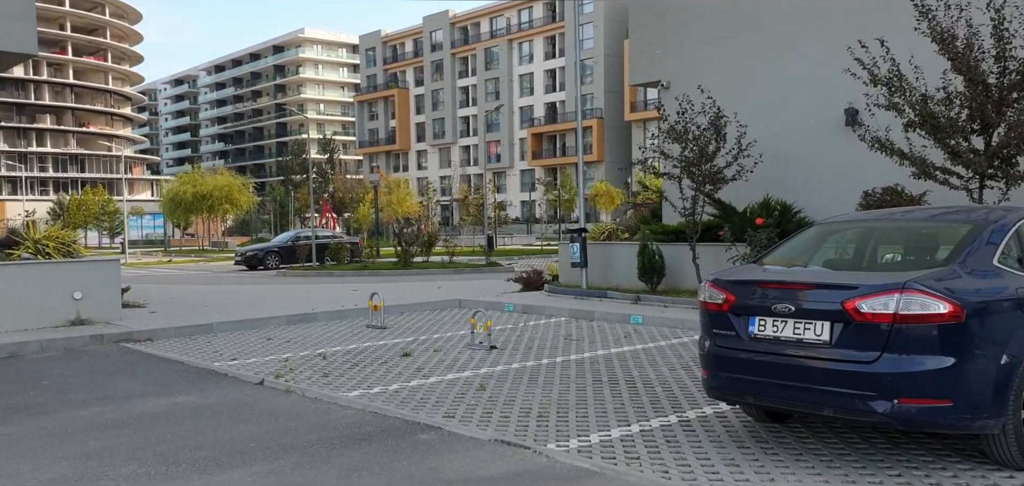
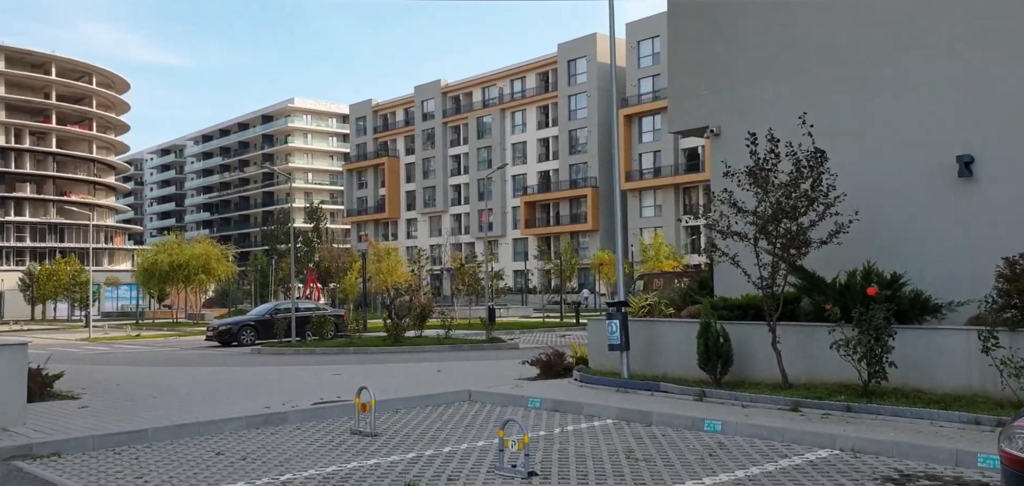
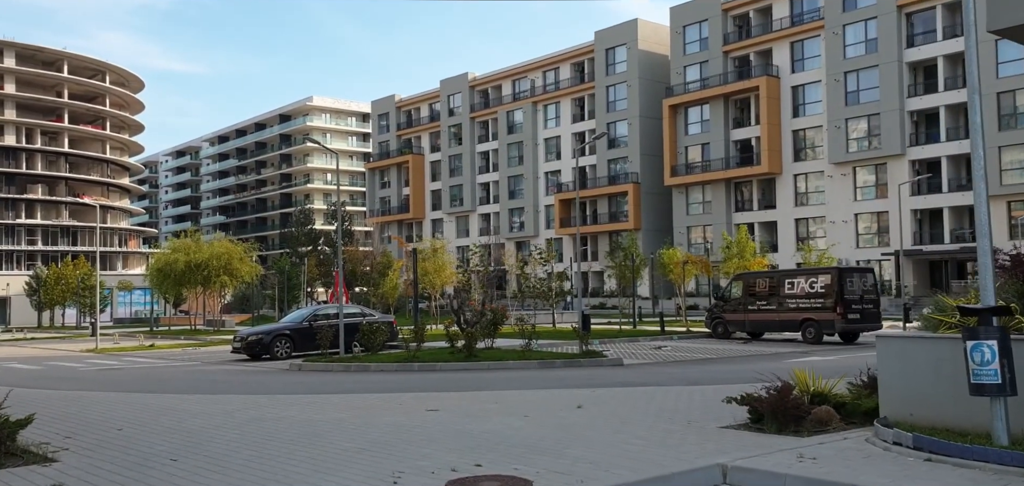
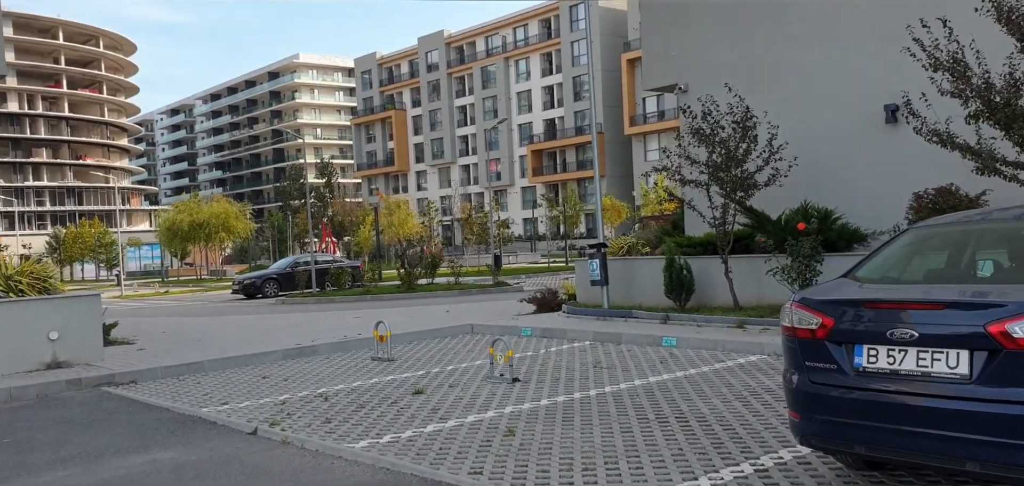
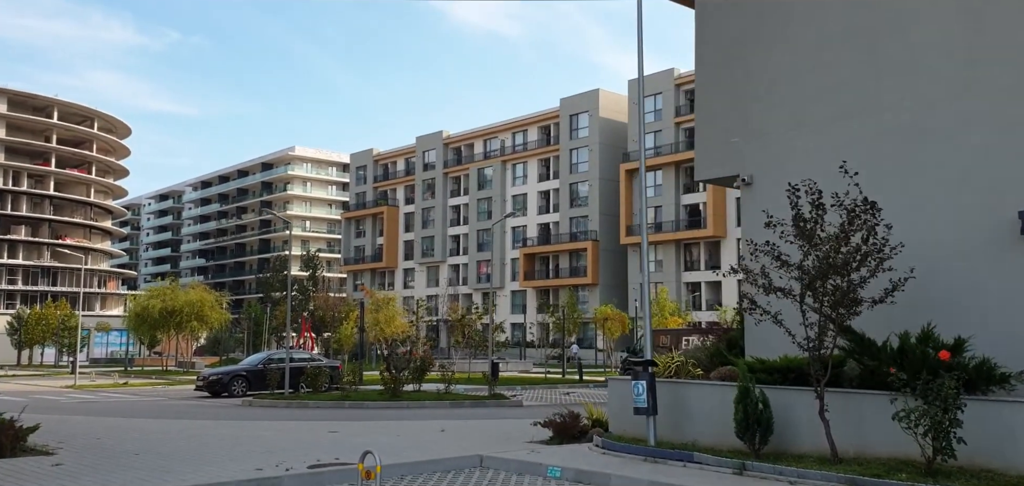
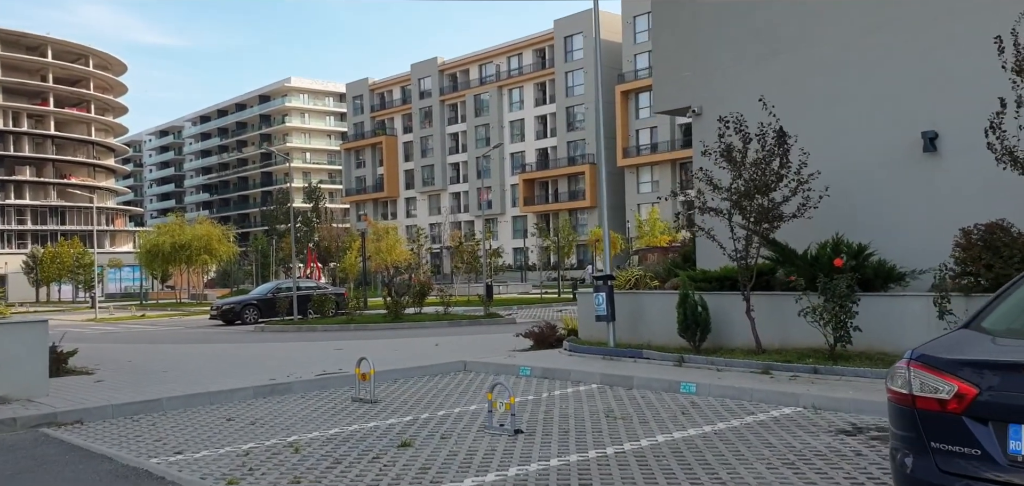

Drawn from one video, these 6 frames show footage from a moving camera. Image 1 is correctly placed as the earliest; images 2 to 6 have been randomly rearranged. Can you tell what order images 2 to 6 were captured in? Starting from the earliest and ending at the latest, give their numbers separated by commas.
4, 6, 2, 5, 3
